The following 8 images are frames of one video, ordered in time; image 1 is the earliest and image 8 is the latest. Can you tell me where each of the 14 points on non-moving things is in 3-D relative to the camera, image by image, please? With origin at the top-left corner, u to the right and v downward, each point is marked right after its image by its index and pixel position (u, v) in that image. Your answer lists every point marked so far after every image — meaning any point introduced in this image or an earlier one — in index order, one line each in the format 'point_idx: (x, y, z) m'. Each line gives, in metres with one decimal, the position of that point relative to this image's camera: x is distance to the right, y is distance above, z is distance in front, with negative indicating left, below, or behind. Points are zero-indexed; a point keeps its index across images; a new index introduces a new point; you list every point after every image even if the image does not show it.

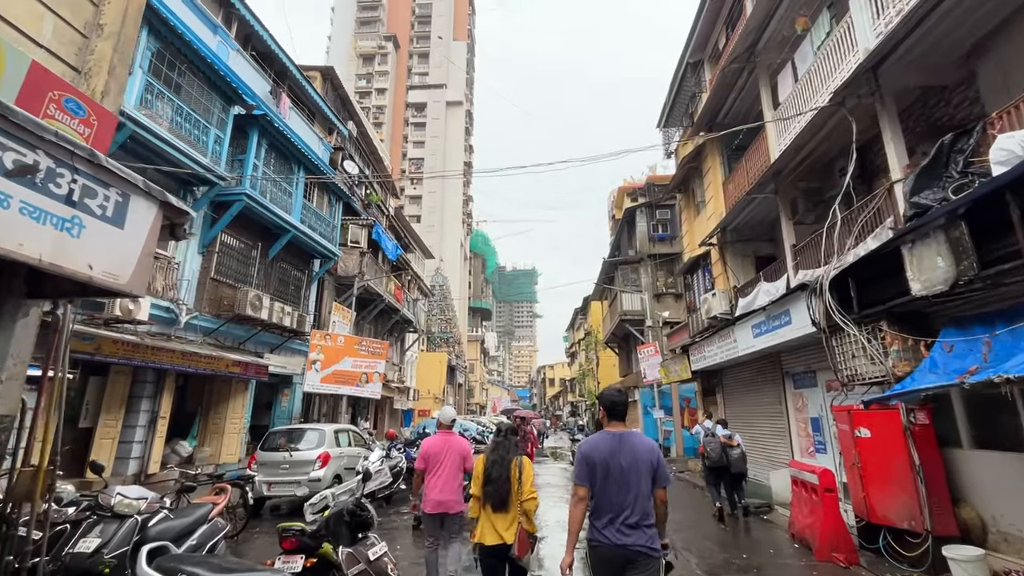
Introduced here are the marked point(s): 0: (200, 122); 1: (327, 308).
0: (-6.6, +3.5, +10.1) m
1: (-6.3, -0.7, +16.2) m
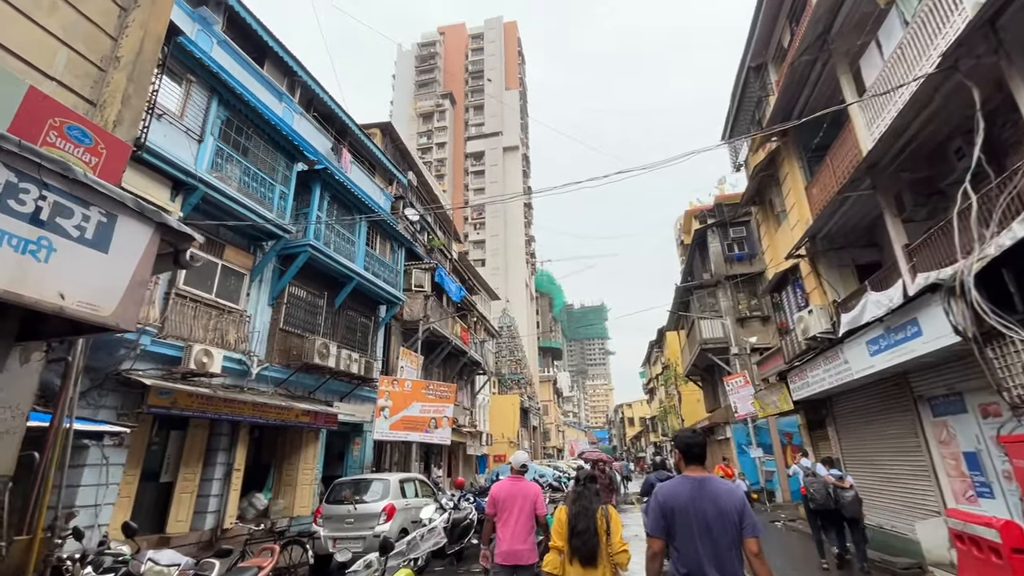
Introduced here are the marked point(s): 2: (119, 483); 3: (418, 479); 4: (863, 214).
0: (-5.5, +2.4, +10.6) m
1: (-4.0, -2.2, +16.2) m
2: (-6.4, -3.2, +7.8) m
3: (-1.8, -3.7, +9.4) m
4: (+7.0, +1.5, +9.6) m
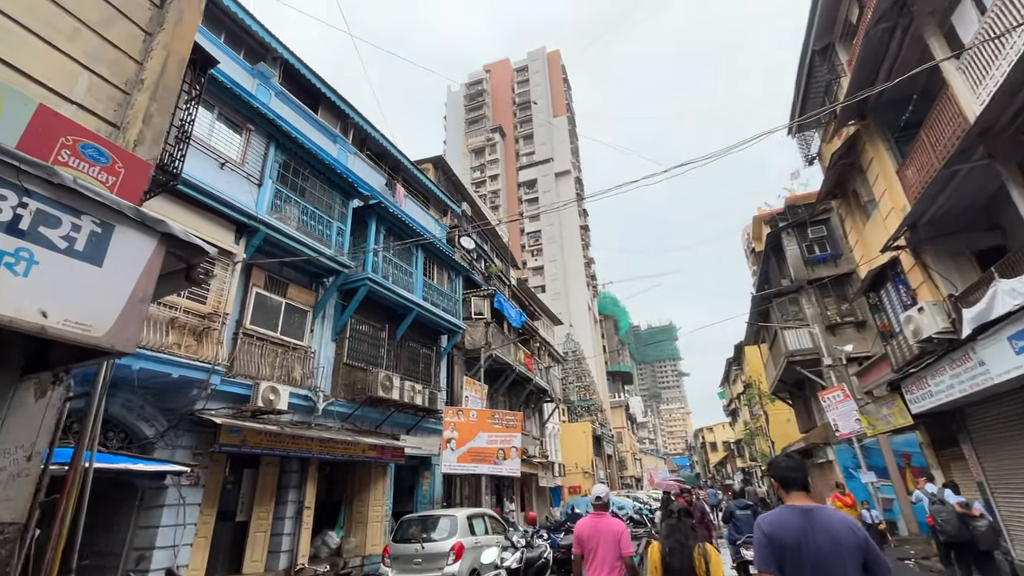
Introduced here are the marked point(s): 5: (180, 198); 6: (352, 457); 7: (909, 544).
0: (-4.3, +1.6, +10.9) m
1: (-1.8, -3.2, +16.0) m
2: (-5.2, -3.9, +7.9) m
3: (-0.5, -4.2, +8.8) m
4: (+8.0, +1.7, +8.3) m
5: (-5.6, +1.5, +8.1) m
6: (-3.5, -3.7, +10.5) m
7: (+9.7, -6.2, +11.6) m
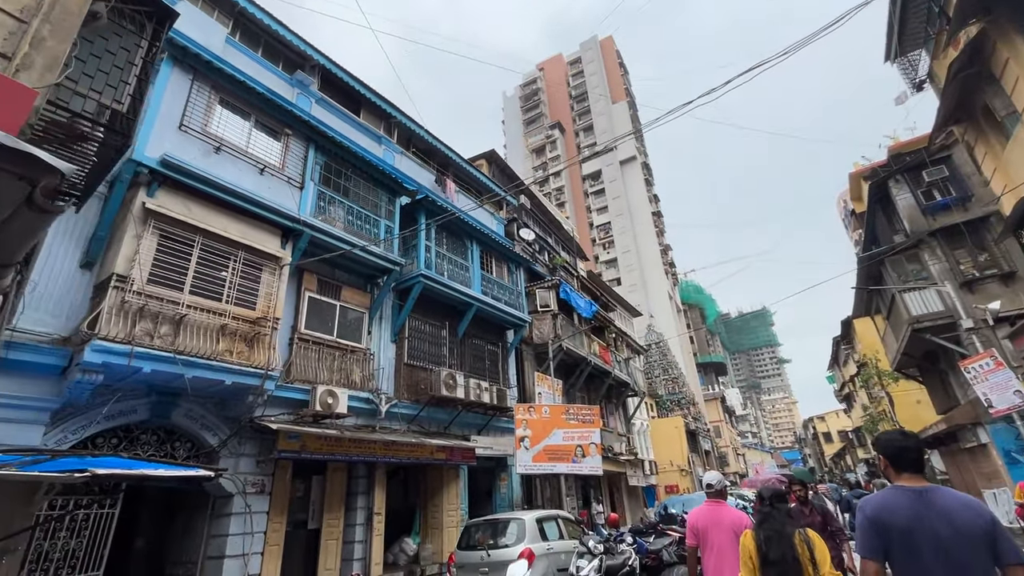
0: (-3.2, +1.6, +10.7) m
1: (+0.6, -2.9, +15.2) m
2: (-4.0, -4.0, +7.8) m
3: (+0.8, -3.8, +7.9) m
4: (+8.5, +2.8, +6.1) m
5: (-4.9, +1.4, +8.1) m
6: (-2.0, -3.6, +10.1) m
7: (+11.4, -4.9, +9.1) m
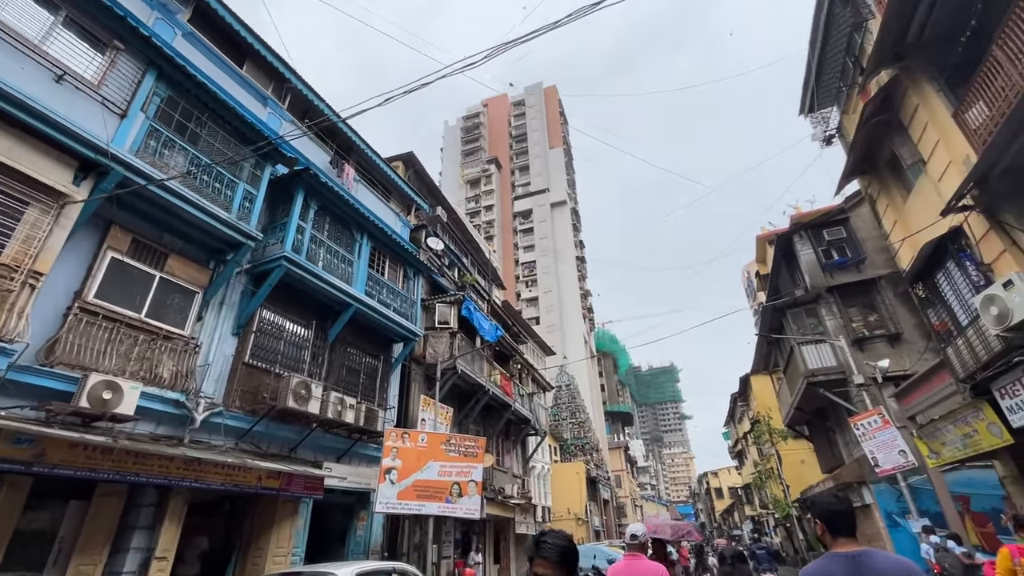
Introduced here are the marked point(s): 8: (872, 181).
0: (-5.2, +2.0, +8.6) m
1: (-2.7, -3.2, +13.3) m
2: (-6.2, -3.2, +5.2) m
3: (-1.4, -3.6, +6.1) m
4: (+7.1, +2.2, +6.0) m
5: (-6.5, +2.2, +5.8) m
6: (-4.5, -3.3, +7.8) m
7: (+8.7, -6.0, +8.7) m
8: (+8.0, +2.4, +10.6) m
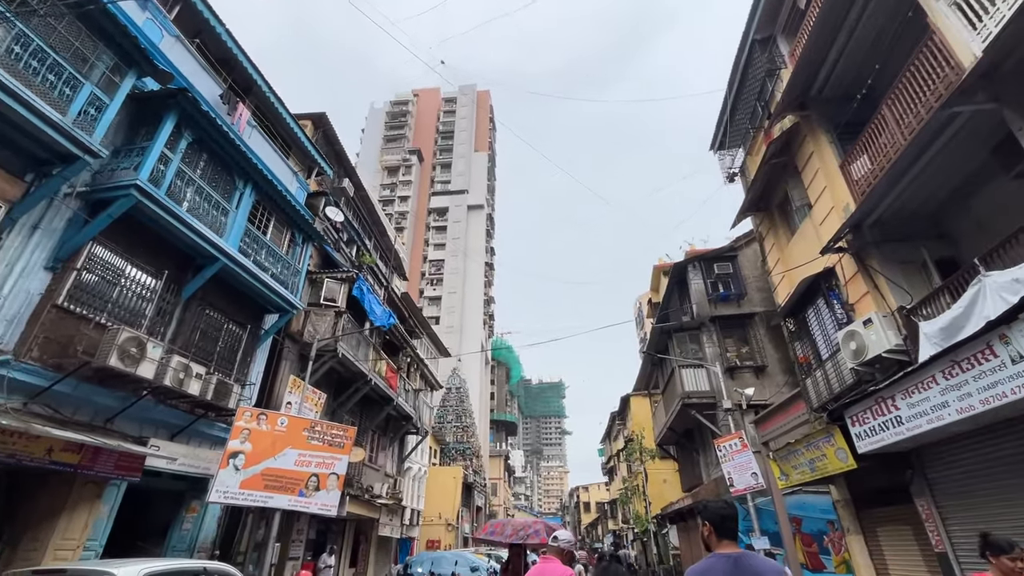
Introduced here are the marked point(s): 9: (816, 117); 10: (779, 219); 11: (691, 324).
0: (-6.4, +3.1, +6.9) m
1: (-5.7, -2.4, +11.9) m
2: (-7.5, -1.9, +3.2) m
3: (-3.1, -3.0, +5.0) m
4: (+6.0, +1.5, +6.7) m
5: (-7.1, +3.5, +3.9) m
6: (-6.3, -2.2, +6.1) m
7: (+5.9, -6.8, +9.5) m
8: (+6.0, +1.6, +11.4) m
9: (+5.7, +3.2, +9.0) m
10: (+6.0, +1.5, +10.7) m
11: (+6.0, -1.2, +16.0) m
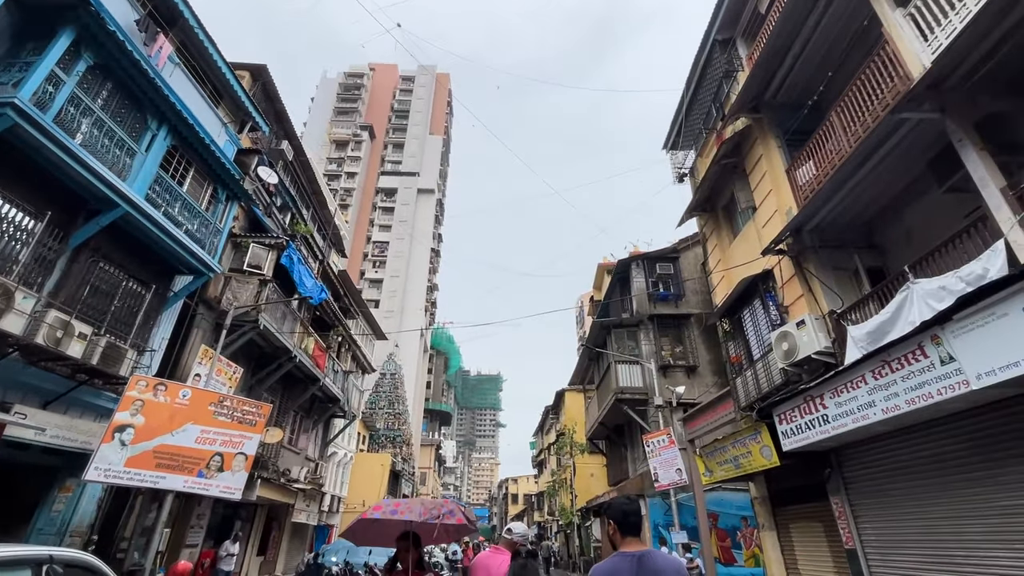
0: (-7.0, +4.0, +5.7) m
1: (-7.2, -1.5, +10.7) m
2: (-7.9, -1.0, +1.9) m
3: (-3.9, -2.4, +4.2) m
4: (+5.3, +1.4, +6.9) m
5: (-7.3, +4.3, +2.6) m
6: (-7.2, -1.4, +4.9) m
7: (+4.2, -6.8, +9.7) m
8: (+4.8, +1.6, +11.6) m
9: (+4.9, +3.2, +9.1) m
10: (+4.8, +1.5, +10.9) m
11: (+4.0, -1.1, +16.2) m
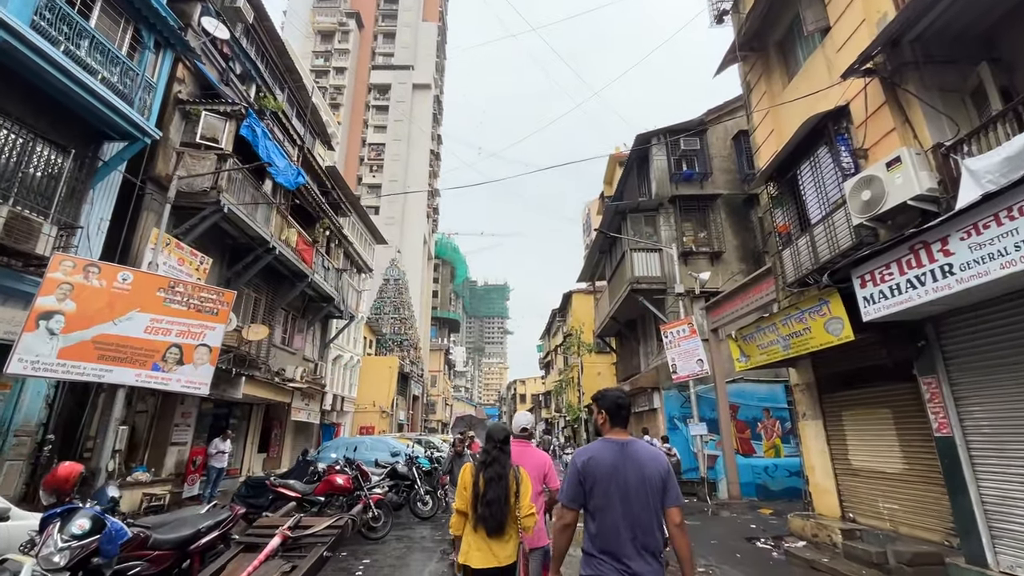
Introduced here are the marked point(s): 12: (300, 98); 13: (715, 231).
0: (-7.1, +5.4, +3.3) m
1: (-7.2, +1.0, +9.2) m
2: (-8.0, -0.2, +0.5) m
3: (-3.9, -1.1, +3.0) m
4: (+5.3, +3.3, +4.8) m
5: (-7.4, +5.2, +0.2) m
6: (-7.2, 0.0, +3.5) m
7: (+4.3, -4.3, +9.1) m
8: (+4.8, +4.4, +9.4) m
9: (+4.8, +5.4, +6.7) m
10: (+4.8, +4.1, +8.7) m
11: (+4.1, +2.5, +14.4) m
12: (-8.3, +7.4, +18.5) m
13: (+5.8, +1.7, +13.8) m
